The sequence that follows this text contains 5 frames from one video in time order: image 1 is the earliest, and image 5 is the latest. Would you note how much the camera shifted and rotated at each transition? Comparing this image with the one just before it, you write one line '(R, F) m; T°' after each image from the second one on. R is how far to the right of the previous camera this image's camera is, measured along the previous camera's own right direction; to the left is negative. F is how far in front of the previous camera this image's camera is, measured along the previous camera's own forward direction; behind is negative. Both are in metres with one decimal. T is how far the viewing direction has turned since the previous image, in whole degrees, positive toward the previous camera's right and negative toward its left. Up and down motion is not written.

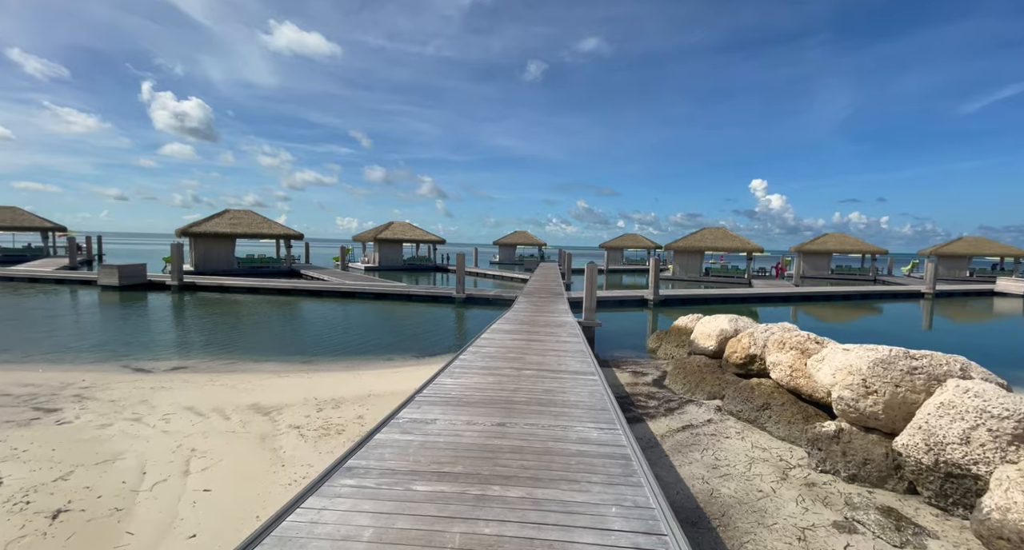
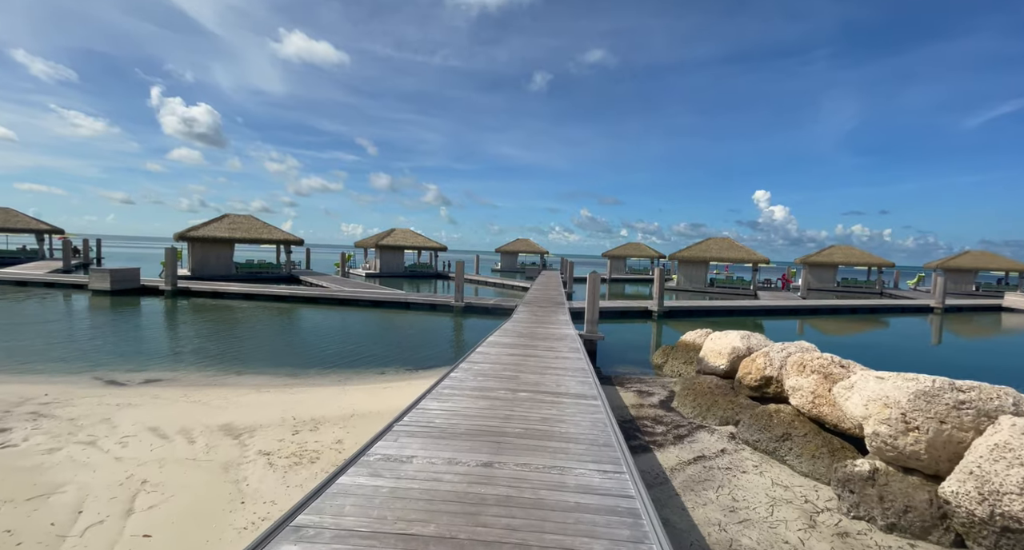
(+0.1, +0.5) m; 0°
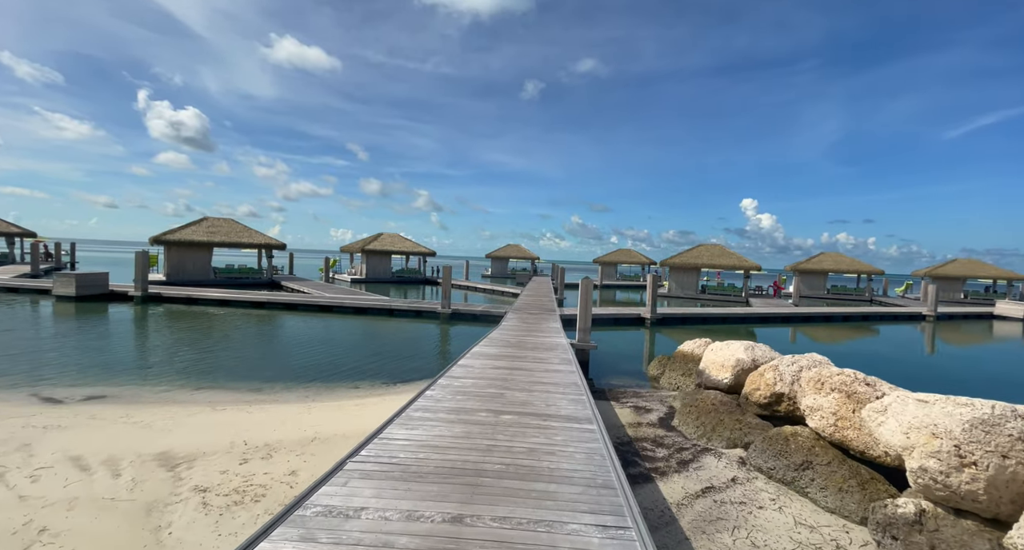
(+0.1, +0.6) m; +1°
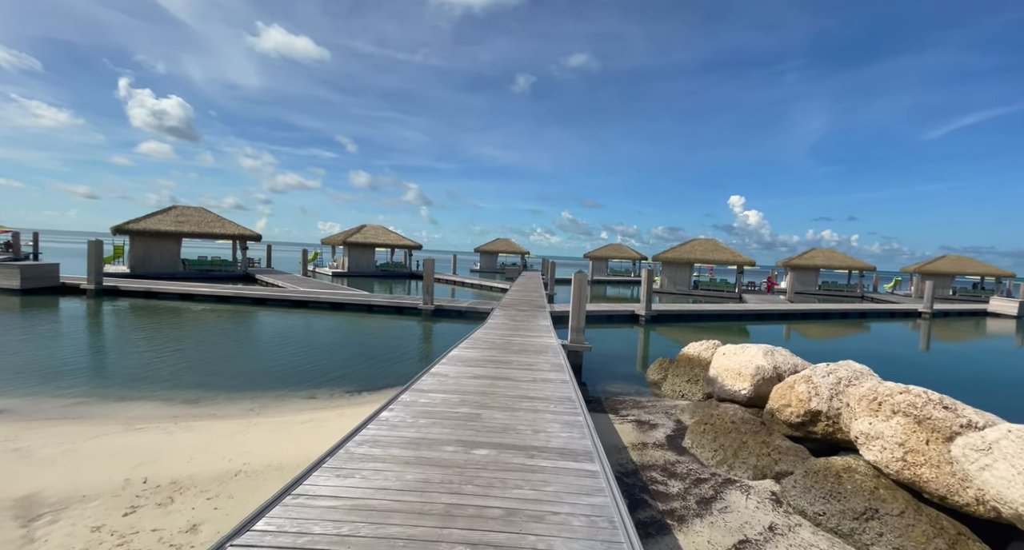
(+0.1, +1.1) m; +1°
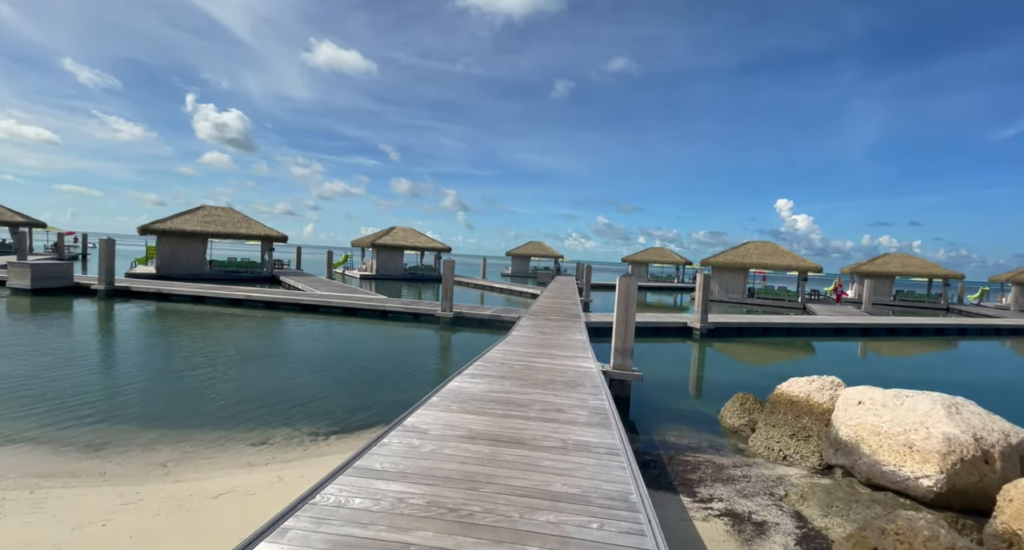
(+0.1, +2.2) m; -4°
